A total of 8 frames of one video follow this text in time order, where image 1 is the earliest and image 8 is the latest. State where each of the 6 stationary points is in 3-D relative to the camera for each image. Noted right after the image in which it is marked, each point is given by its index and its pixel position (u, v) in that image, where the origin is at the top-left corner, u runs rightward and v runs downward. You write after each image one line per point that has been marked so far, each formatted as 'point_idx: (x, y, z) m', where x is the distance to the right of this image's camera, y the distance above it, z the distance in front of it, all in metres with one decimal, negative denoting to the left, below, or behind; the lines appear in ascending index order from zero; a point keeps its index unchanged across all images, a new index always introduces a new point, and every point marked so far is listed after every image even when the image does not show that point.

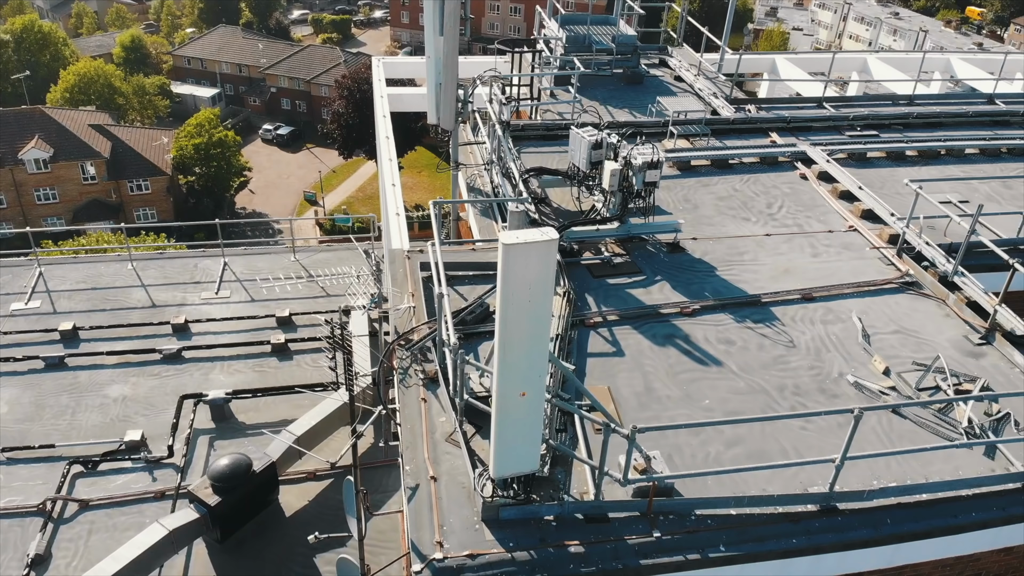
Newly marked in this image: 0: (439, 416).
0: (-0.7, -1.2, +8.2) m
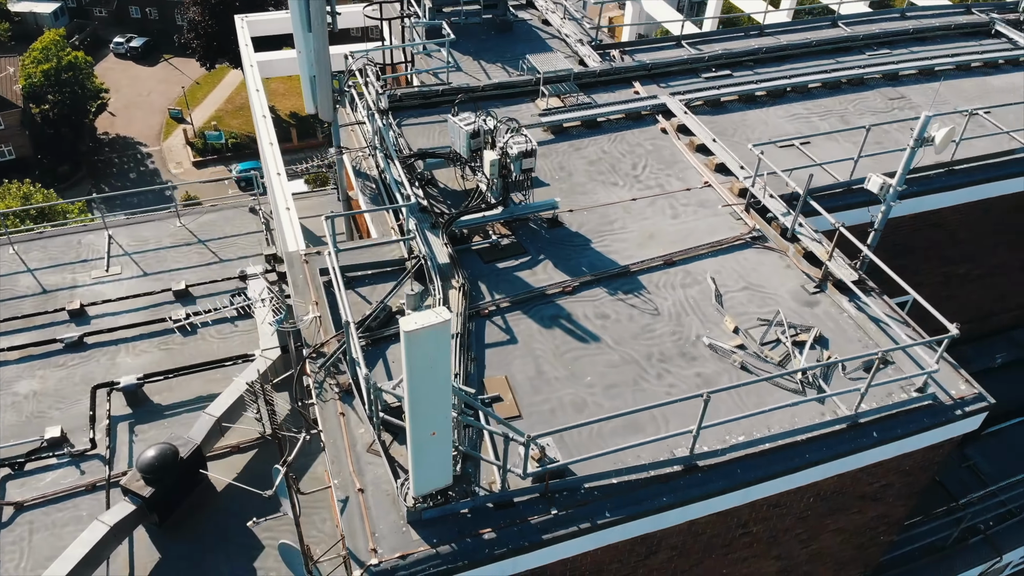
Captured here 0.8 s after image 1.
0: (-1.7, -1.6, +9.2) m
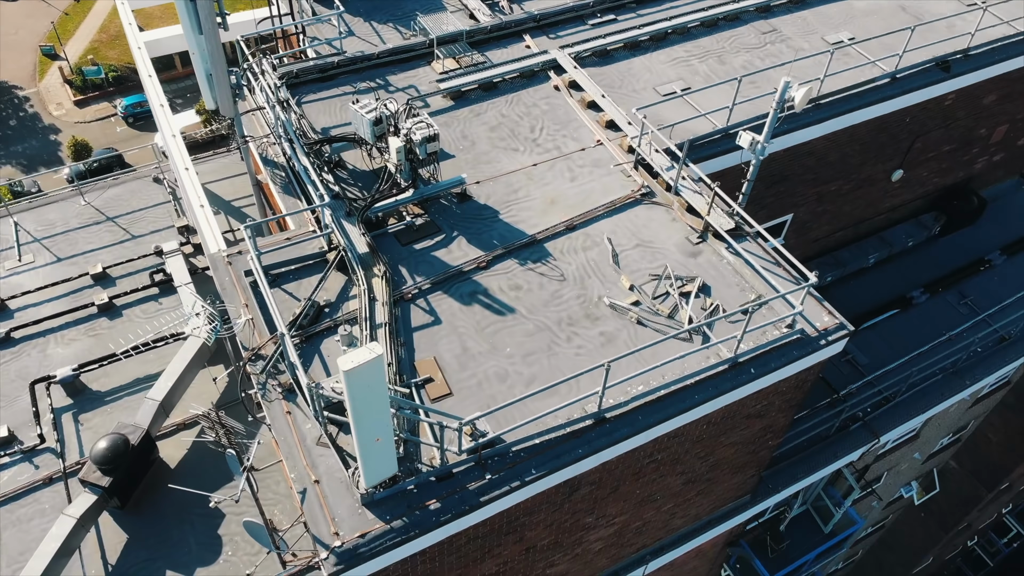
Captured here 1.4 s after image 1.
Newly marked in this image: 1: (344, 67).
0: (-2.6, -1.7, +10.3) m
1: (-3.3, +4.2, +15.6) m
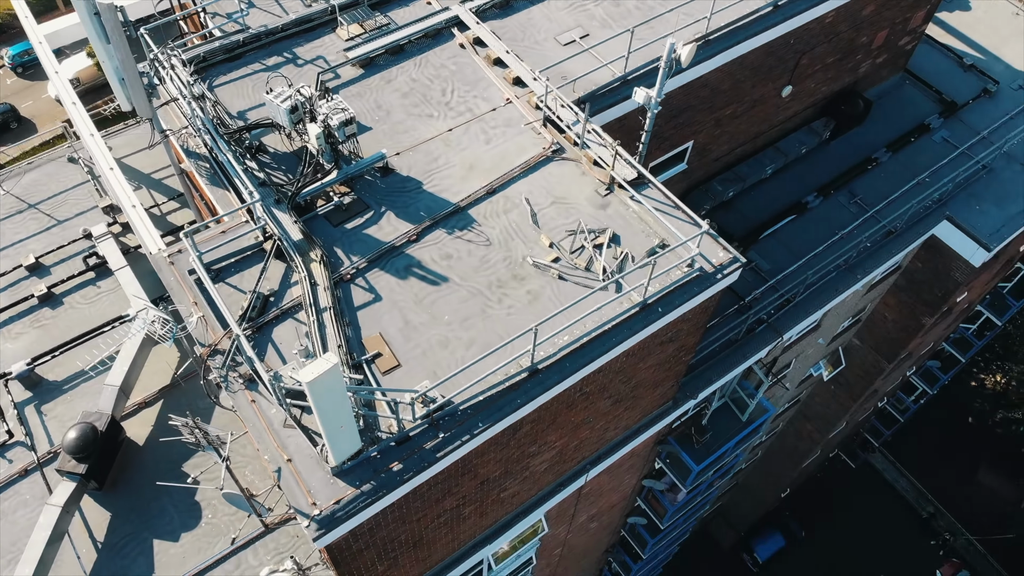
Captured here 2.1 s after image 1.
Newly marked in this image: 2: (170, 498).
0: (-3.4, -1.7, +11.4) m
1: (-5.1, +4.7, +15.8) m
2: (-6.7, -4.1, +15.9) m
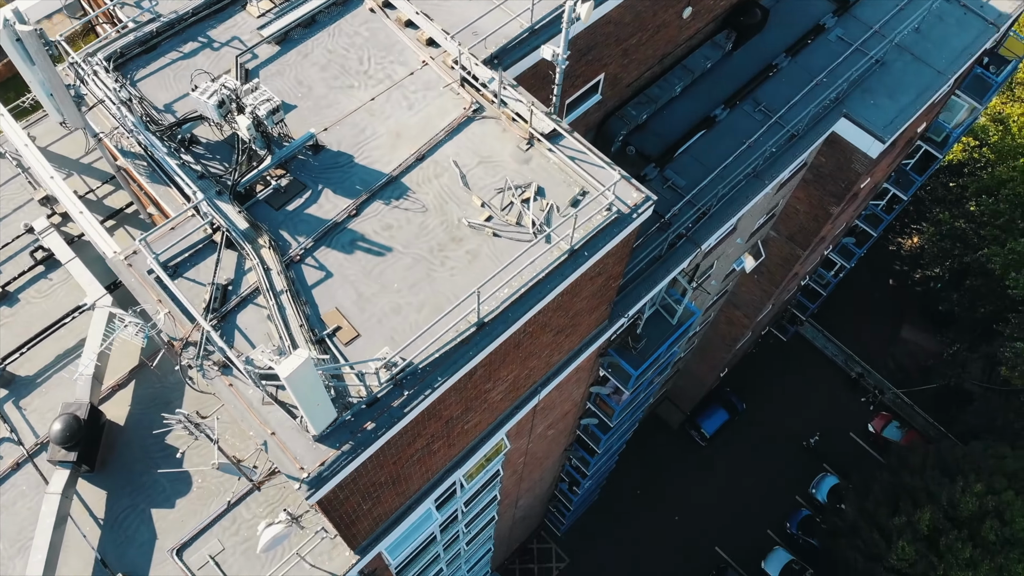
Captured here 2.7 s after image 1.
0: (-4.1, -1.6, +12.6) m
1: (-6.9, +5.0, +16.1) m
2: (-7.5, -3.9, +17.2) m
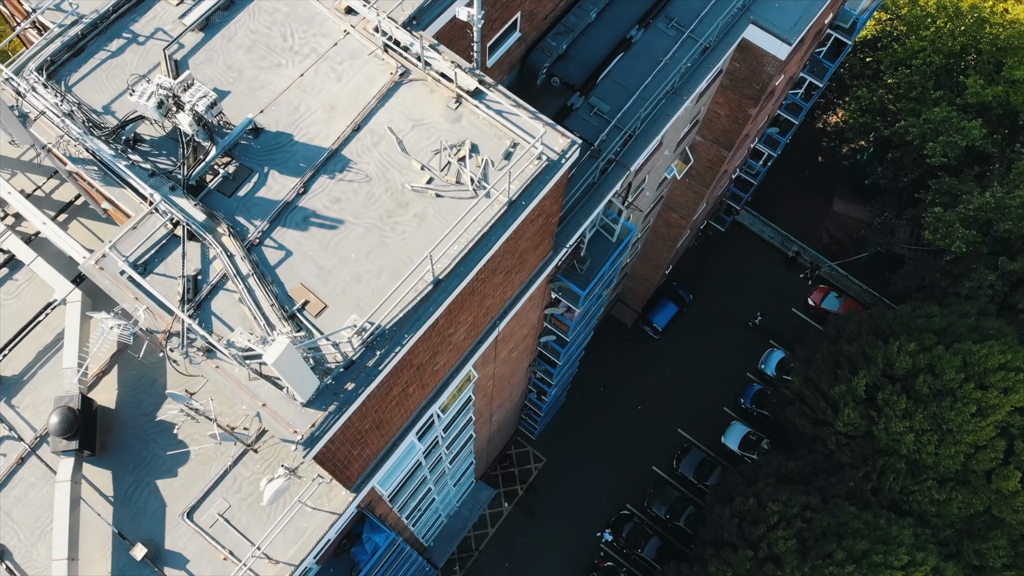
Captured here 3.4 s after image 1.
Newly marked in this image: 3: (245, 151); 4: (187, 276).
0: (-4.8, -1.4, +13.9) m
1: (-8.6, +5.1, +16.4) m
2: (-8.1, -3.6, +18.5) m
3: (-5.2, +2.6, +15.8) m
4: (-5.7, +0.2, +14.4) m
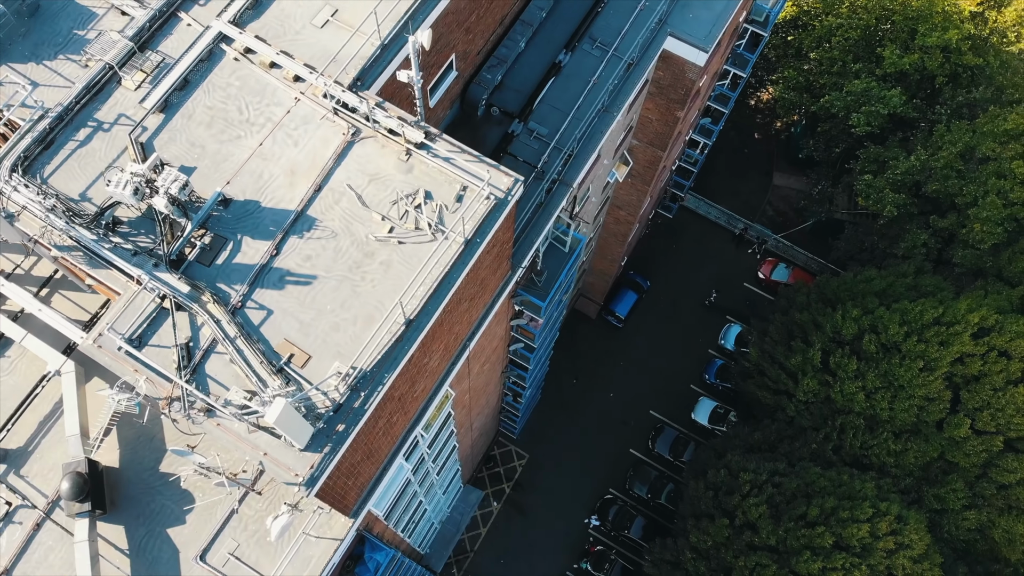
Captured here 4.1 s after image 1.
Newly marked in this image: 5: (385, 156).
0: (-5.2, -2.6, +15.3) m
1: (-9.9, +3.5, +17.6) m
2: (-8.5, -5.1, +19.8) m
3: (-6.2, +1.4, +17.1) m
4: (-6.4, -1.1, +15.8) m
5: (-2.8, +2.9, +17.8) m
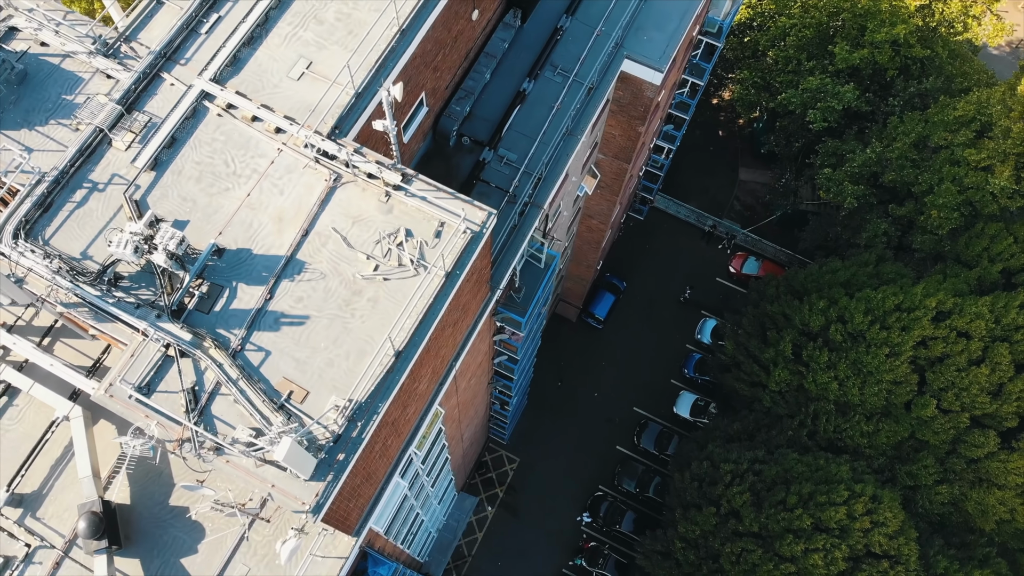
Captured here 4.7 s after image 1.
0: (-5.5, -3.5, +16.5) m
1: (-10.5, +2.2, +18.7) m
2: (-8.7, -6.2, +21.0) m
3: (-6.7, +0.4, +18.3) m
4: (-6.8, -2.1, +17.0) m
5: (-3.4, +2.1, +19.1) m
